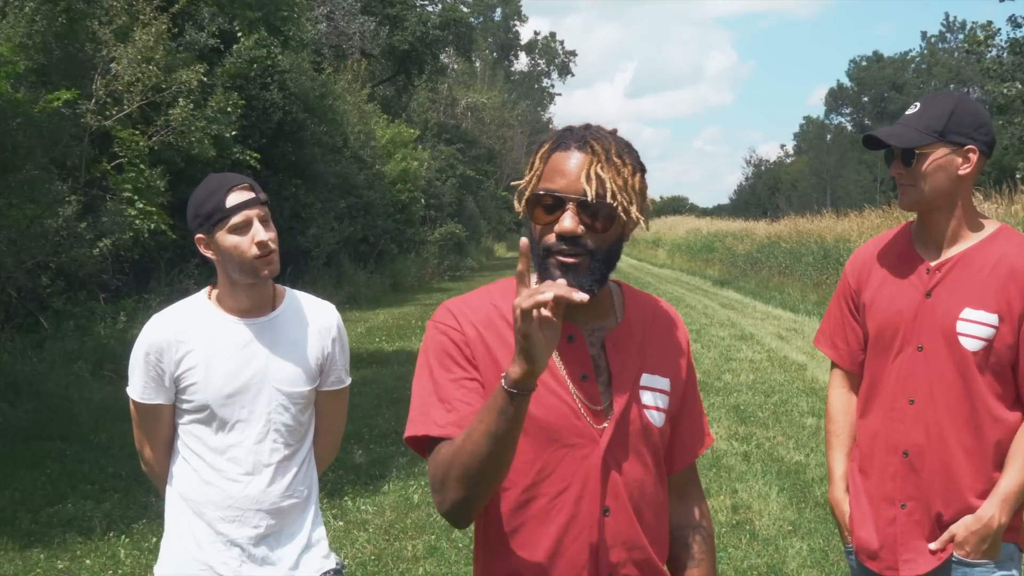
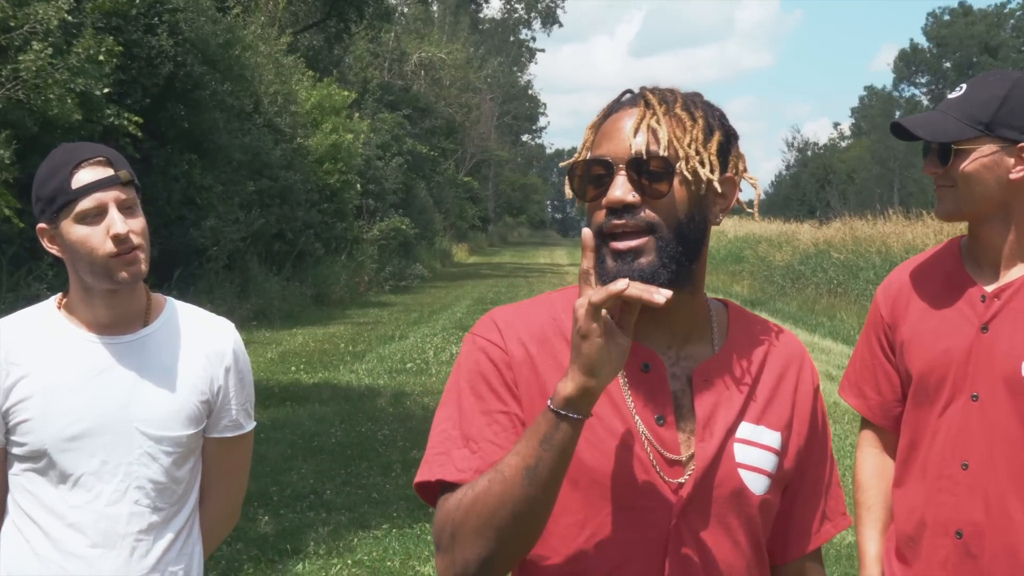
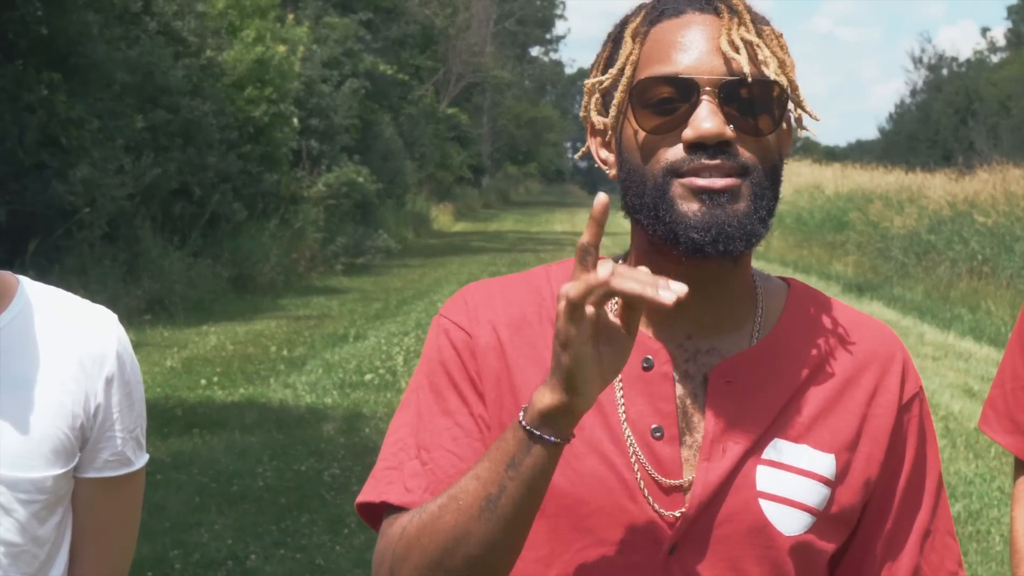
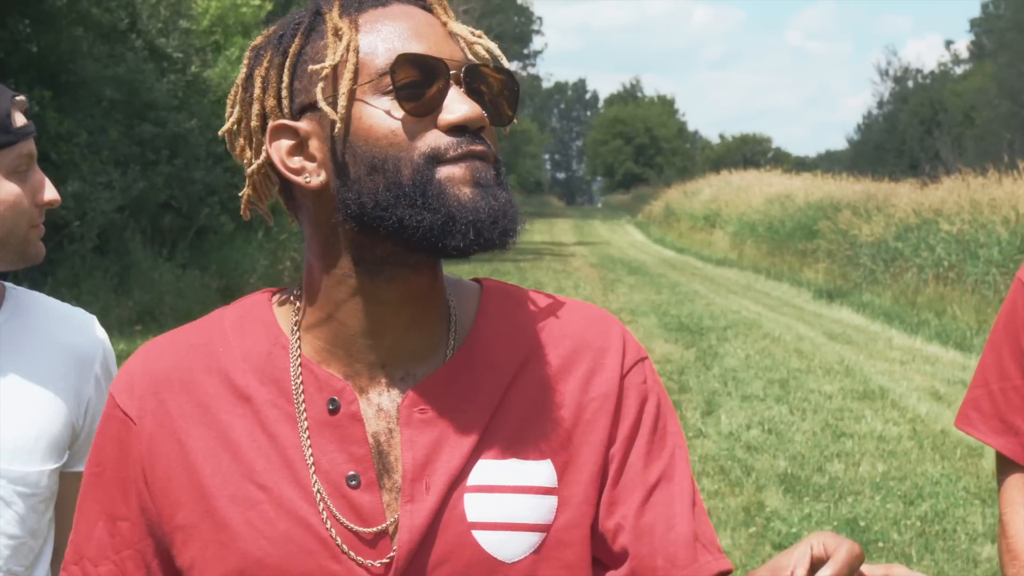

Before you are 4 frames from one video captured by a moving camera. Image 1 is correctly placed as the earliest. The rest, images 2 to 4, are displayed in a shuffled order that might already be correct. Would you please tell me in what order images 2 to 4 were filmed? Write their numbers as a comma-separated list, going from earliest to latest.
2, 3, 4
